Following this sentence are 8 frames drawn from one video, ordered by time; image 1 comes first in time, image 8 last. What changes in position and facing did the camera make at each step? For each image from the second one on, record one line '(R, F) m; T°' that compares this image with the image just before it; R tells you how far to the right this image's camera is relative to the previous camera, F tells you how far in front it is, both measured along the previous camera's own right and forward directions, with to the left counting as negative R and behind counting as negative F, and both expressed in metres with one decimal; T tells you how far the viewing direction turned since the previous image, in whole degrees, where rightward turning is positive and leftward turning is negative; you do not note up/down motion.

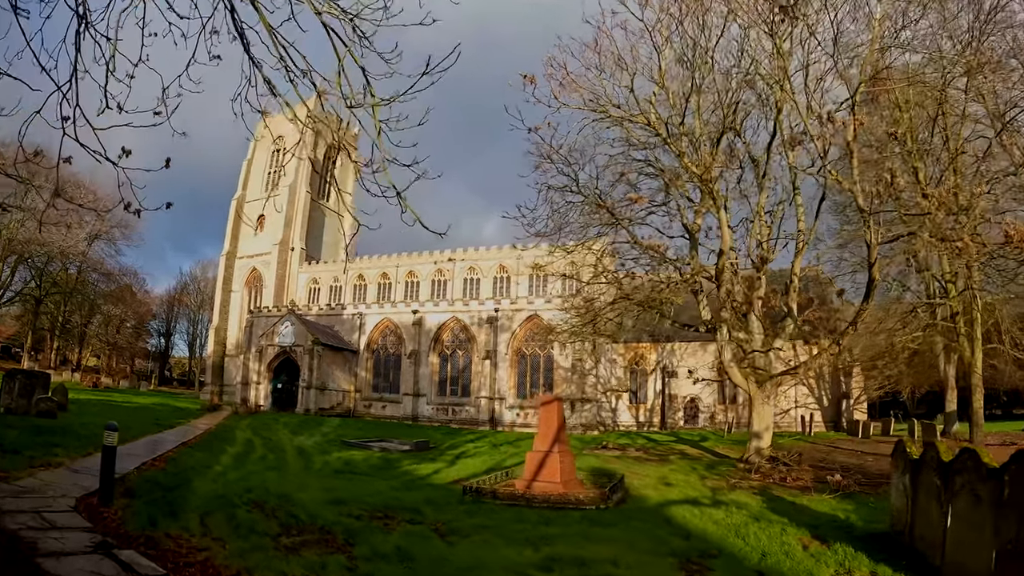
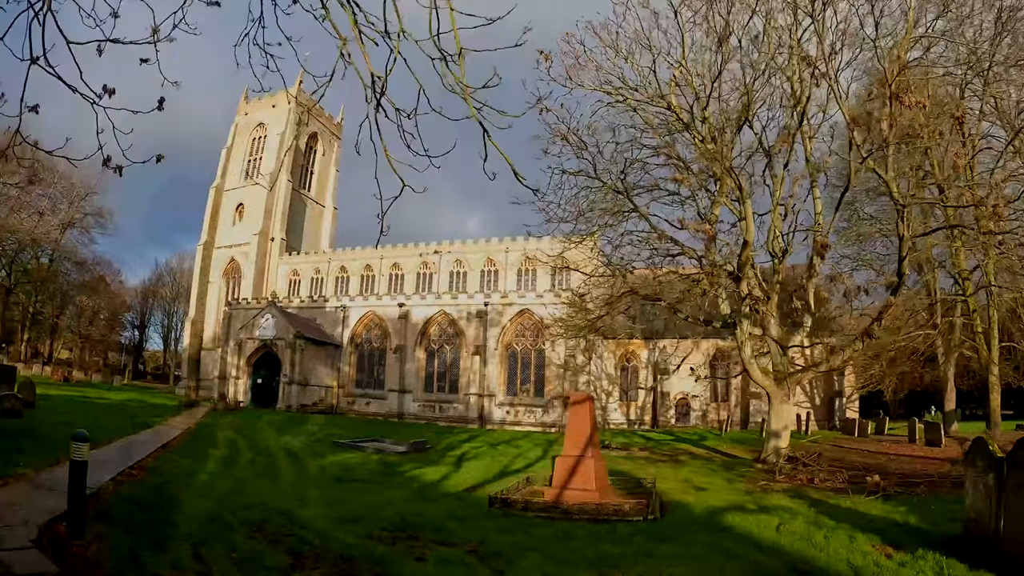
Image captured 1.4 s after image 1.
(-0.6, +0.9) m; +2°
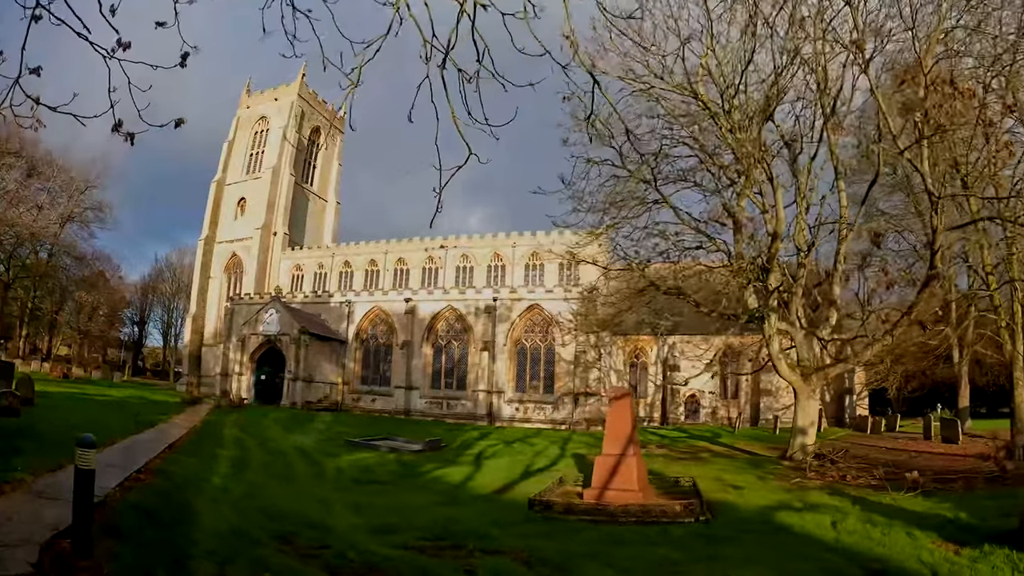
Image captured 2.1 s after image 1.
(-0.4, +0.5) m; 0°
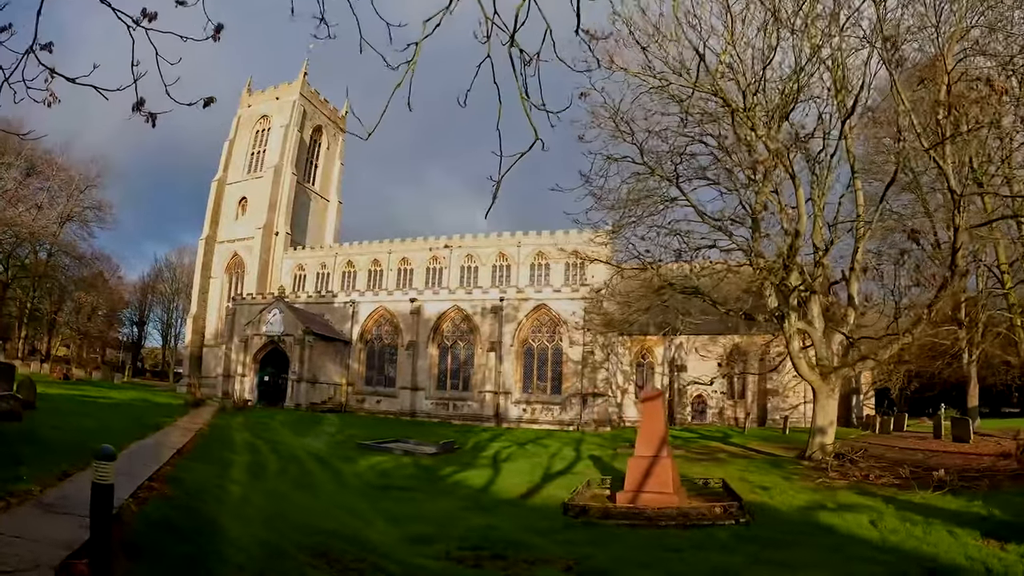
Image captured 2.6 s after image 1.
(-0.4, +0.3) m; 0°
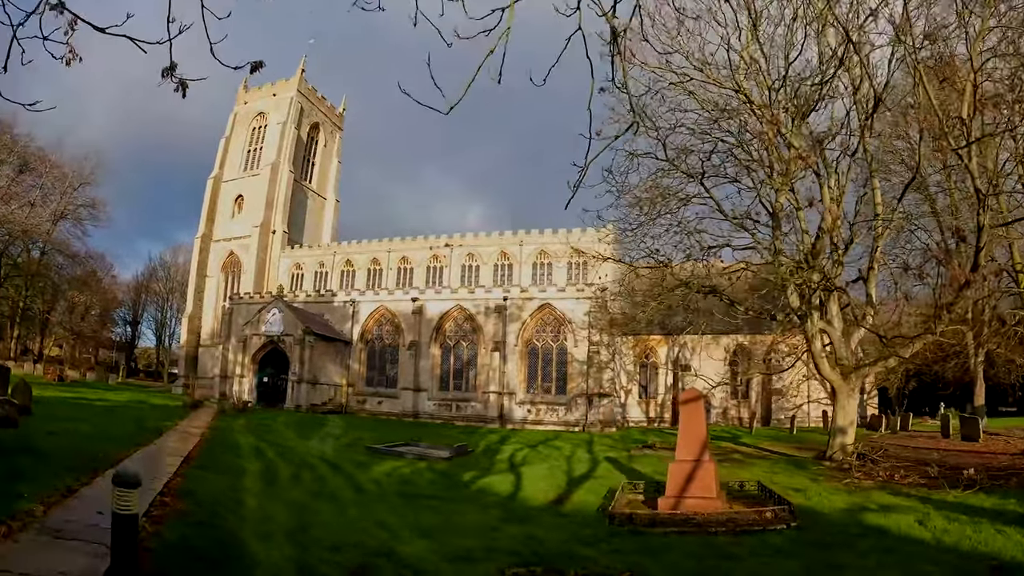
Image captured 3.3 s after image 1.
(-0.5, +0.4) m; +1°
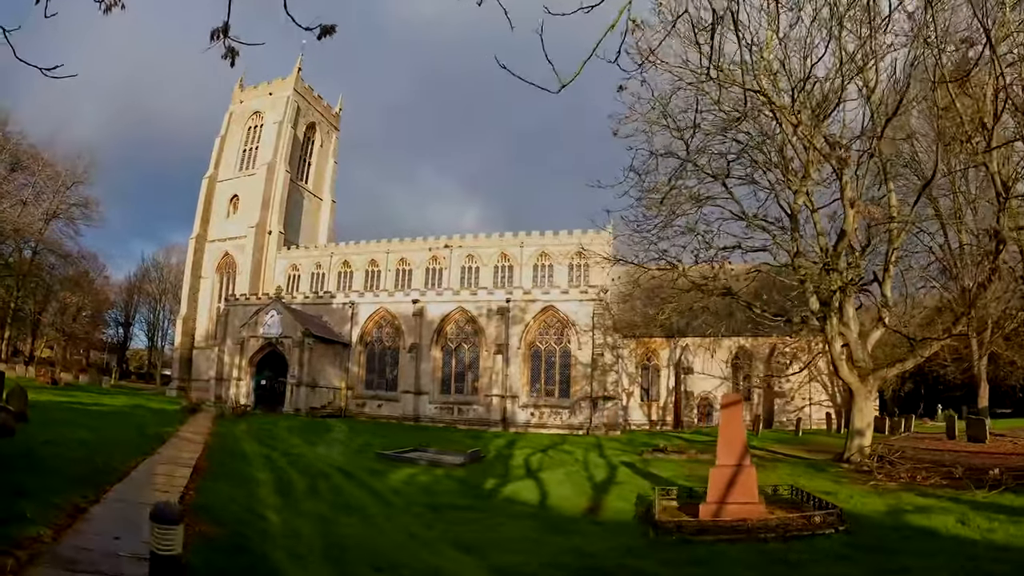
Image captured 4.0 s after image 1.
(-0.5, +0.3) m; +1°
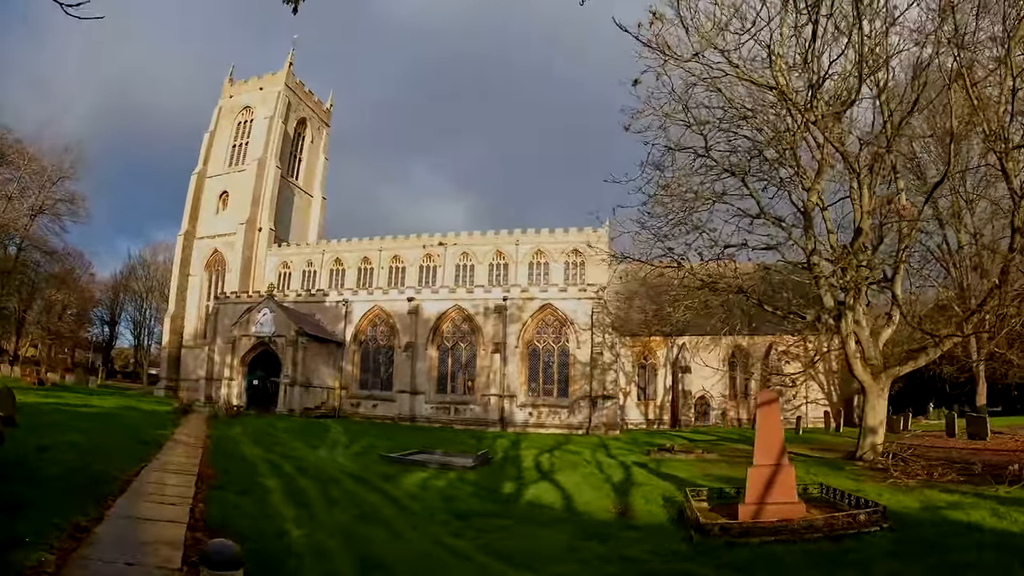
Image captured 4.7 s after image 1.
(-0.5, +0.3) m; +1°
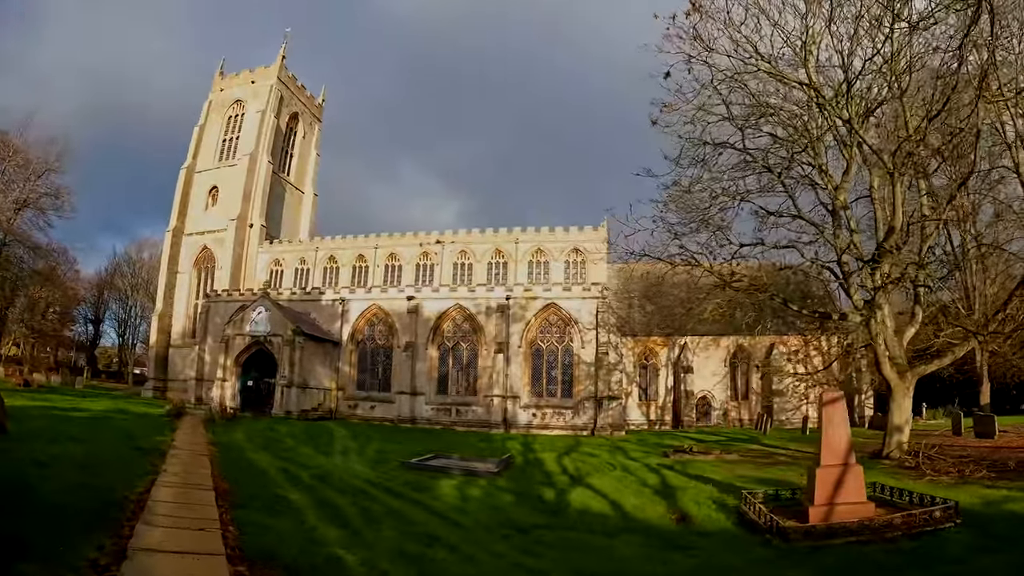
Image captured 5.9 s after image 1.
(-0.8, +0.6) m; +1°
